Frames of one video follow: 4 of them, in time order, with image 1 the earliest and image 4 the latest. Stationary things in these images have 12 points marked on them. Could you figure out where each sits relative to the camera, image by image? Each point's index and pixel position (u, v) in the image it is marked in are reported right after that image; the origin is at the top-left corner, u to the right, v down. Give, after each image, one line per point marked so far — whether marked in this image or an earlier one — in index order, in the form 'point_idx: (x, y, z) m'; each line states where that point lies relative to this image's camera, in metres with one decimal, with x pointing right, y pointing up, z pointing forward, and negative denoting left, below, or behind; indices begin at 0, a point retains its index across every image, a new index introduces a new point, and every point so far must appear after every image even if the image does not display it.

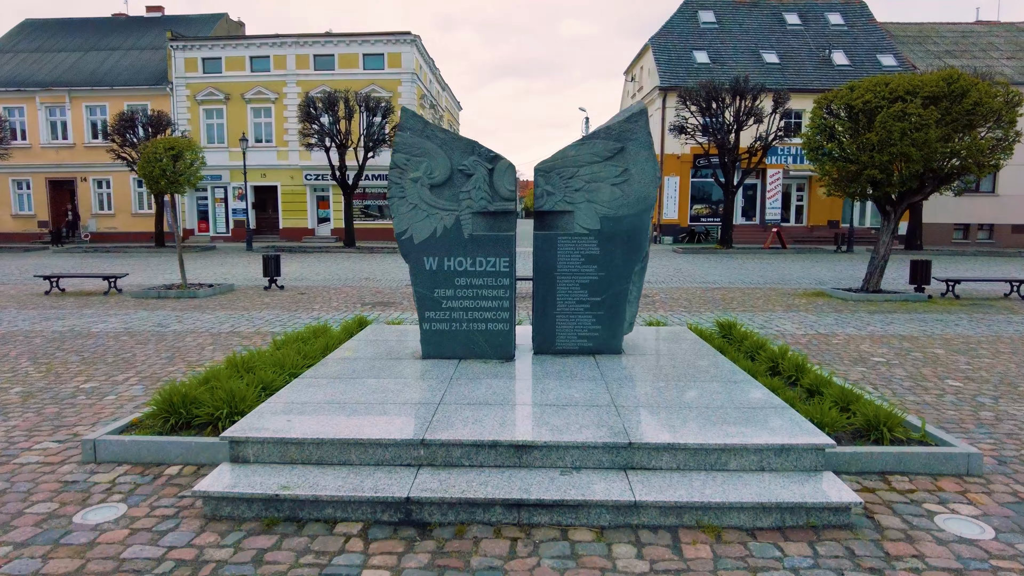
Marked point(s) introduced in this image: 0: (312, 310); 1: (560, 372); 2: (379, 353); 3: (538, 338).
0: (-4.2, -0.5, +13.1) m
1: (+0.4, -0.7, +5.4) m
2: (-1.3, -0.7, +6.2) m
3: (+0.3, -0.5, +6.1) m
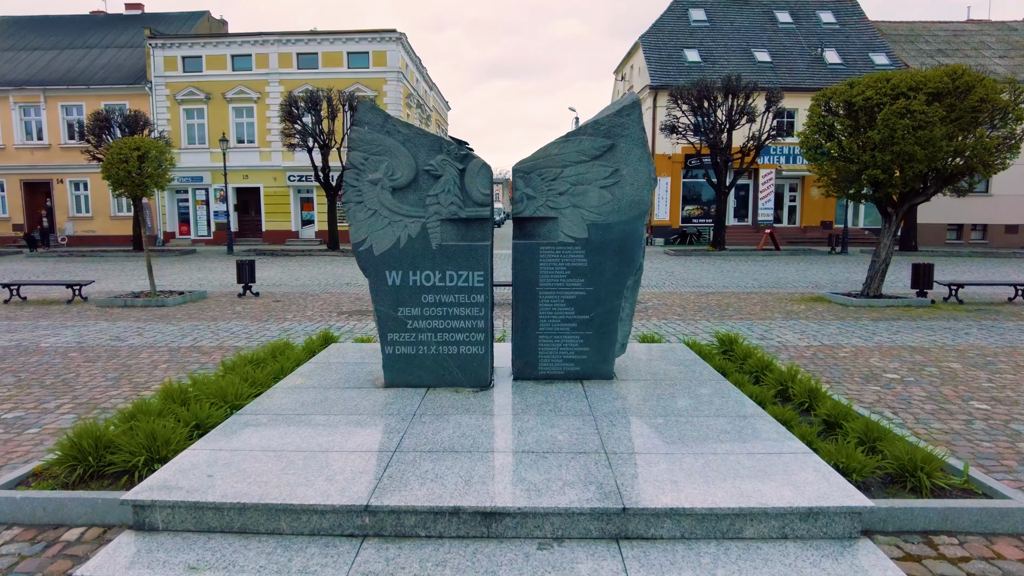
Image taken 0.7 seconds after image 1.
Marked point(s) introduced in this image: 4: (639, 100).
0: (-4.6, -0.6, +12.3) m
1: (+0.2, -0.9, +4.7) m
2: (-1.5, -0.8, +5.4) m
3: (0.0, -0.6, +5.4) m
4: (+1.1, +1.6, +5.2) m
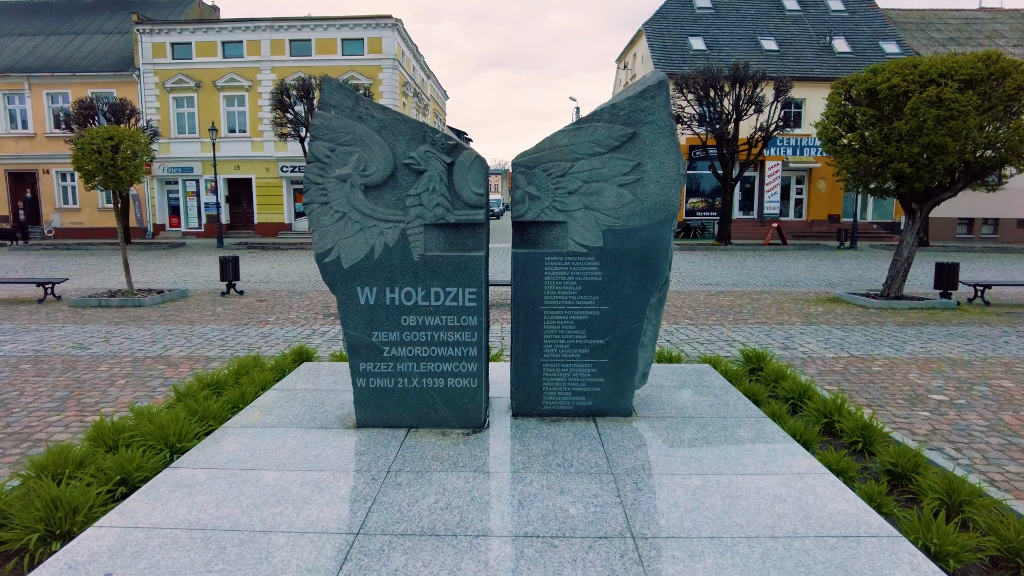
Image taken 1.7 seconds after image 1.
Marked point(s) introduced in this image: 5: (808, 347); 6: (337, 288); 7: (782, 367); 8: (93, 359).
0: (-4.6, -0.7, +11.4) m
1: (+0.2, -1.0, +3.8) m
2: (-1.5, -1.0, +4.5) m
3: (0.0, -0.8, +4.5) m
4: (+1.1, +1.5, +4.3) m
5: (+4.5, -0.9, +9.3) m
6: (-1.2, 0.0, +4.2) m
7: (+2.8, -0.8, +6.5) m
8: (-6.0, -1.0, +8.8) m
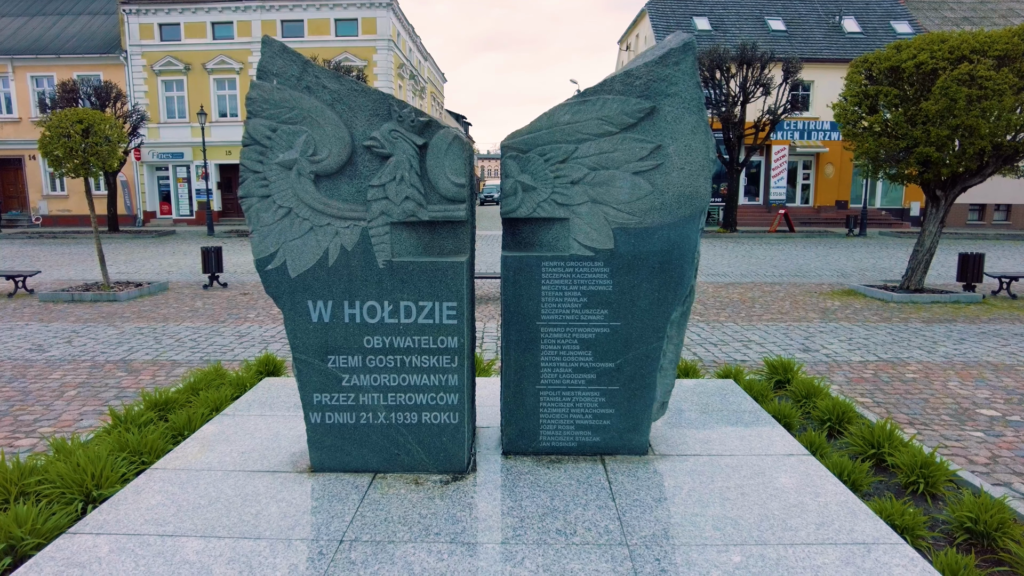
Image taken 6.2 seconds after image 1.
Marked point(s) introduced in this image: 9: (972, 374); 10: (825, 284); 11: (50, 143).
0: (-4.6, -0.6, +10.6) m
1: (+0.2, -1.1, +3.0) m
2: (-1.6, -1.0, +3.7) m
3: (0.0, -0.8, +3.7) m
4: (+1.0, +1.4, +3.5) m
5: (+4.4, -0.8, +8.5) m
6: (-1.2, -0.1, +3.4) m
7: (+2.8, -0.8, +5.7) m
8: (-6.0, -1.0, +8.0) m
9: (+5.5, -1.0, +7.3) m
10: (+7.4, +0.1, +14.4) m
11: (-9.5, +3.0, +12.6) m
